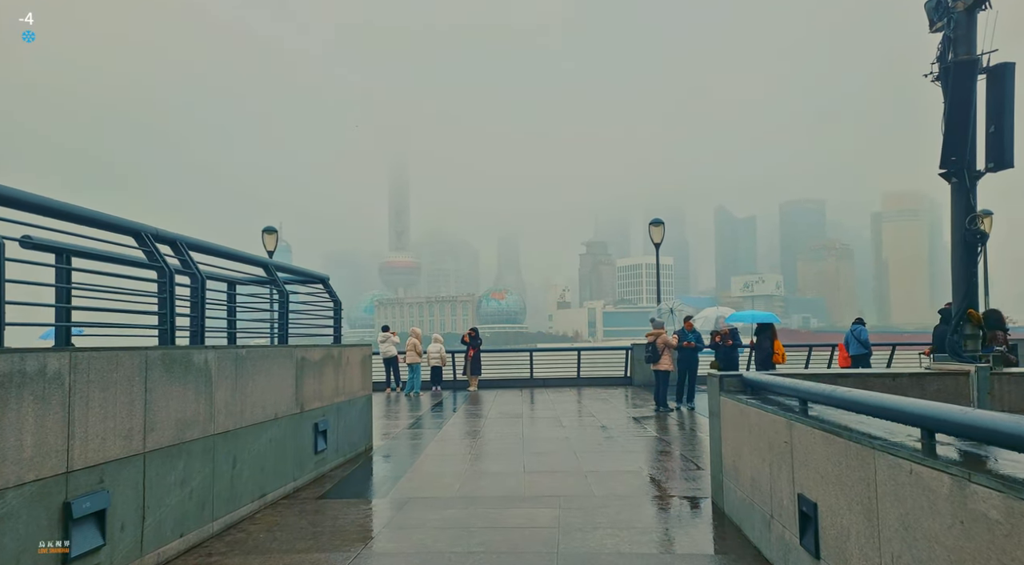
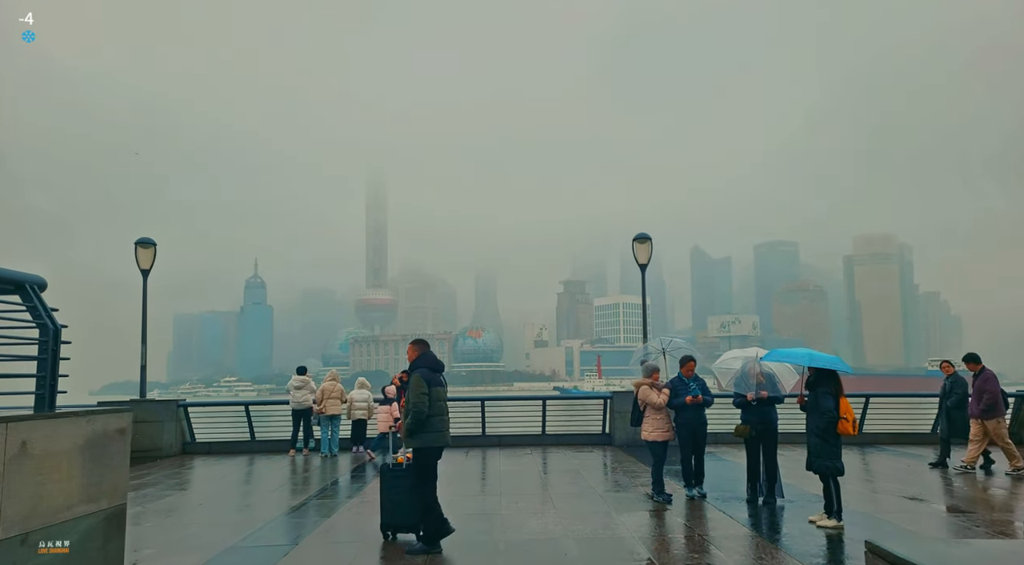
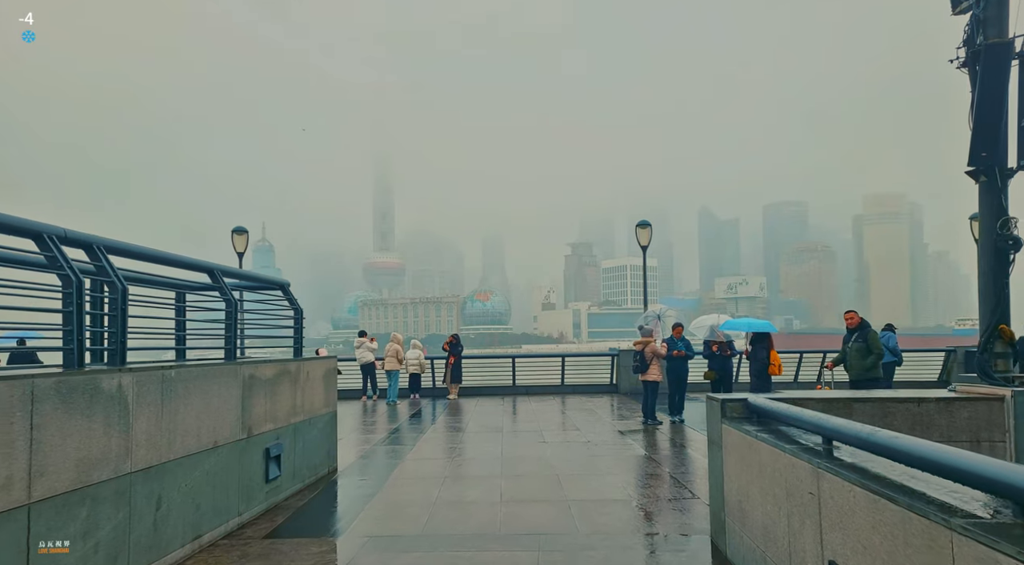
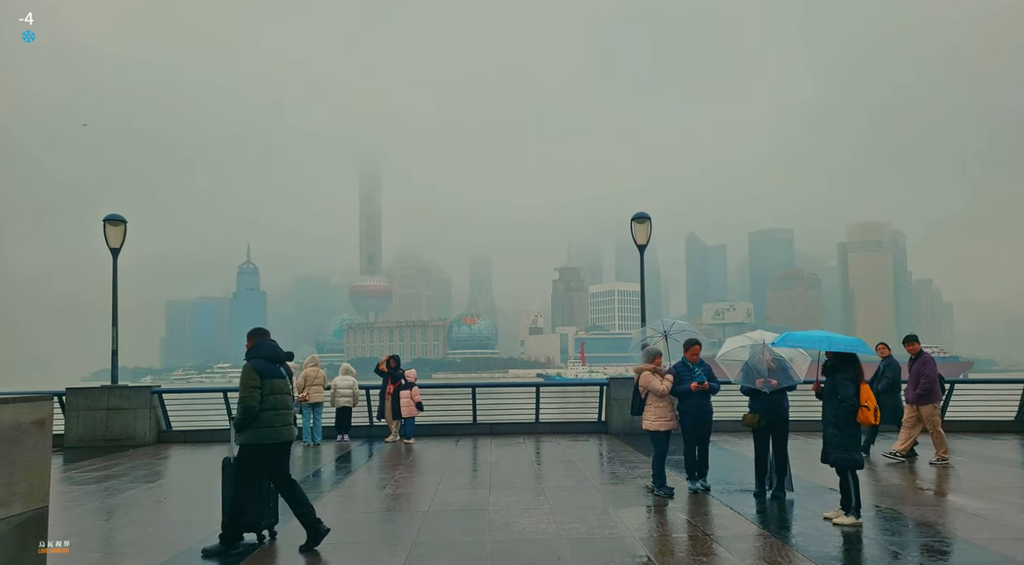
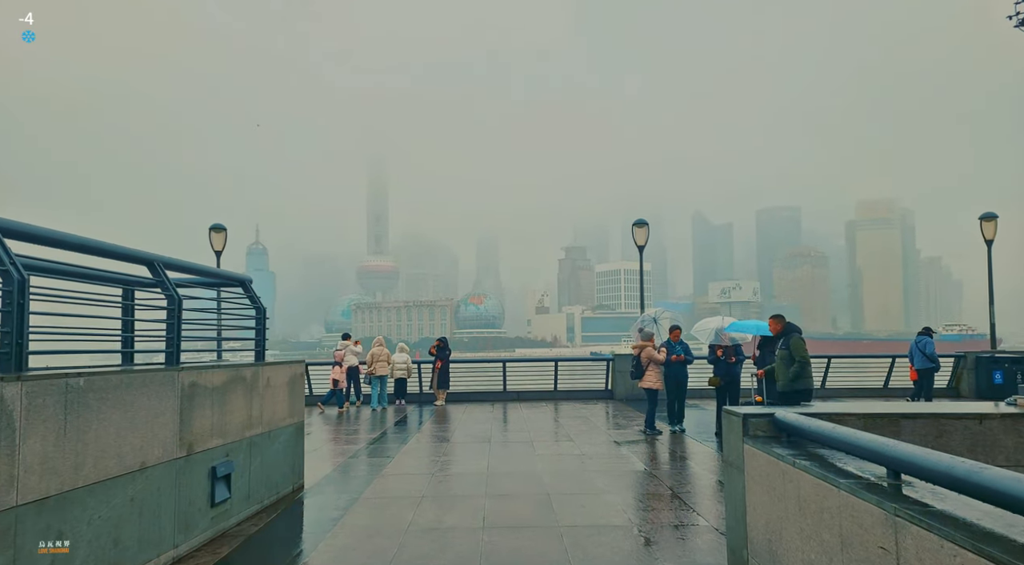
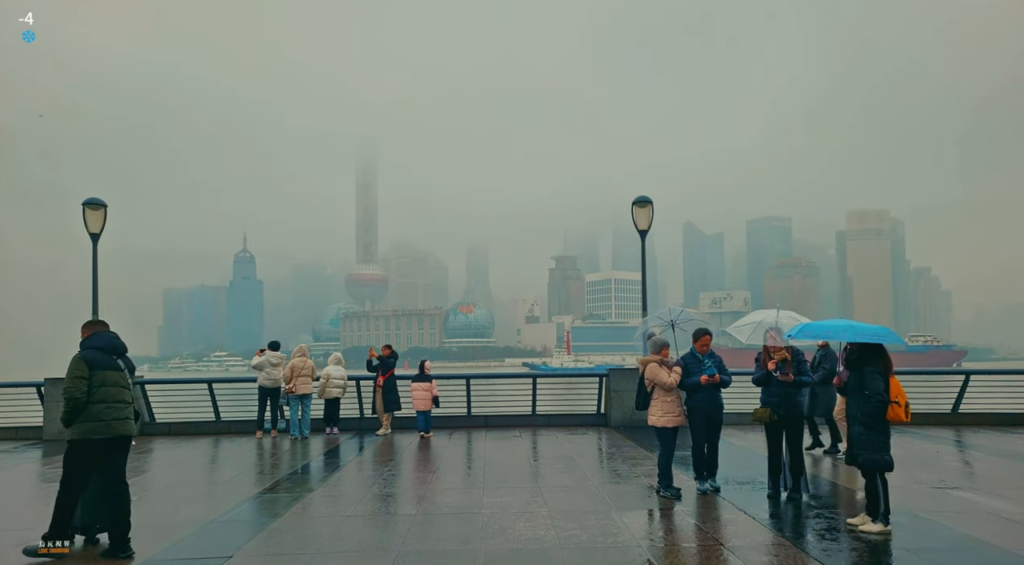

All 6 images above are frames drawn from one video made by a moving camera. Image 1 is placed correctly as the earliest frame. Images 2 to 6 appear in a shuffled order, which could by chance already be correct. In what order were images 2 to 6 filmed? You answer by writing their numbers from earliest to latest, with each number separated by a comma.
3, 5, 2, 4, 6
